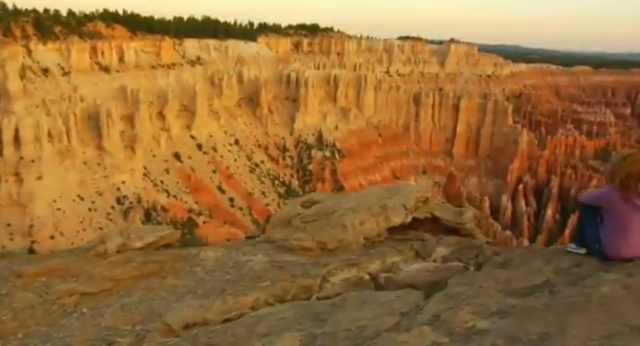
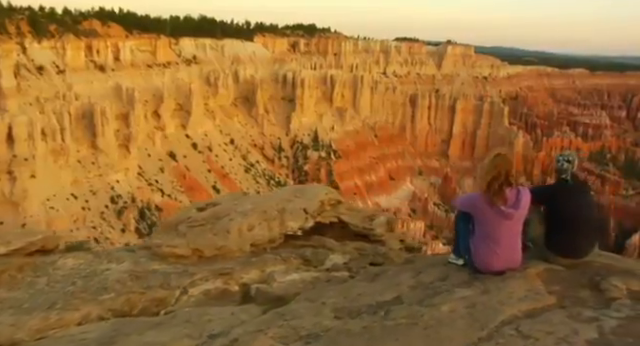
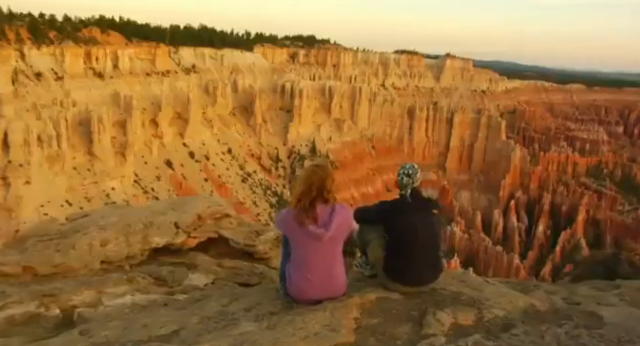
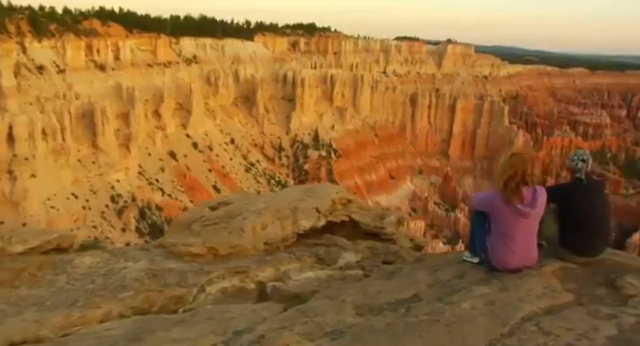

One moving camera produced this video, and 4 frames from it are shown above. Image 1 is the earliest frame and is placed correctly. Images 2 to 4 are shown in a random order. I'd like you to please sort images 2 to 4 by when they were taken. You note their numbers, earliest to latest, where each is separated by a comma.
4, 2, 3
